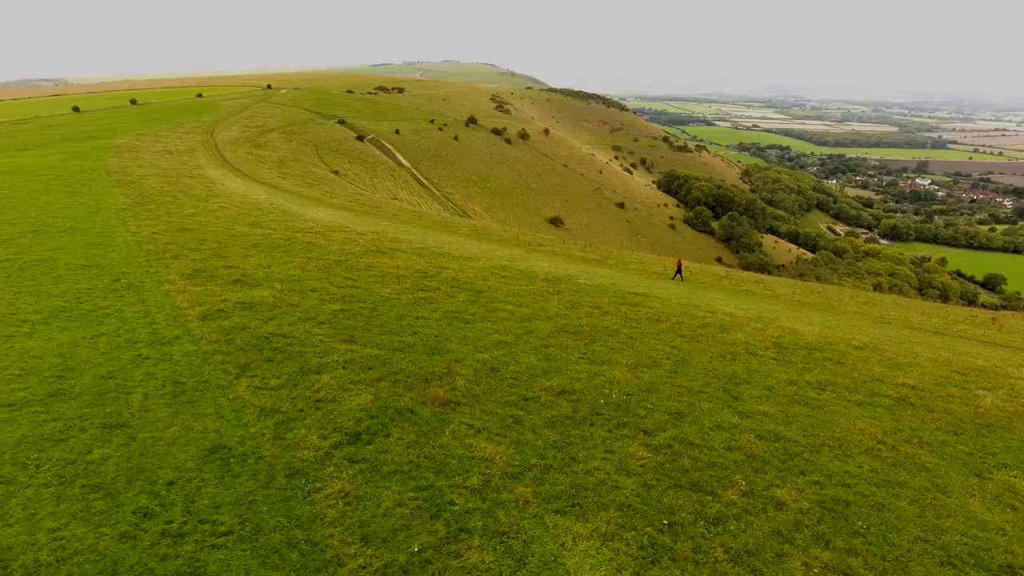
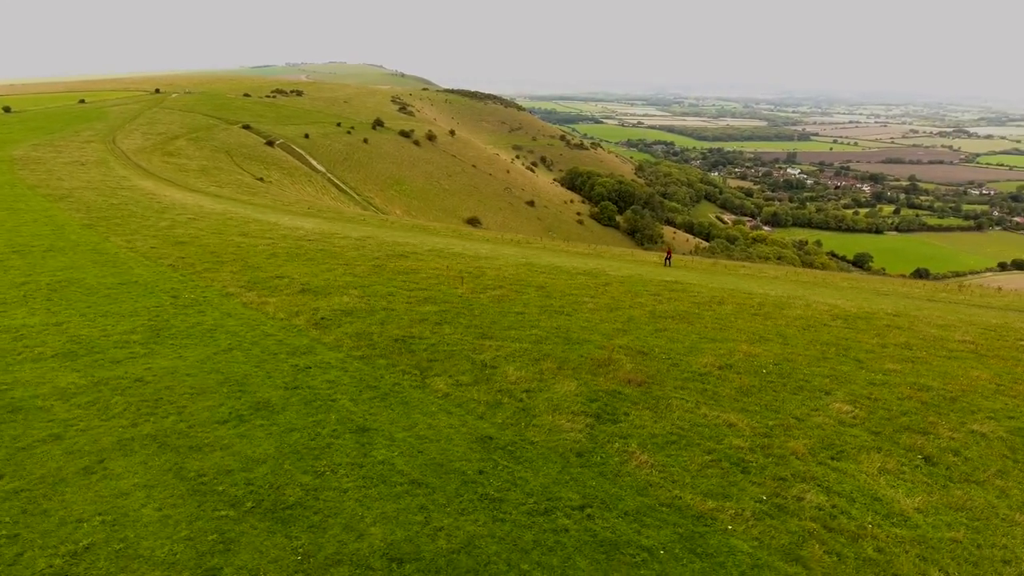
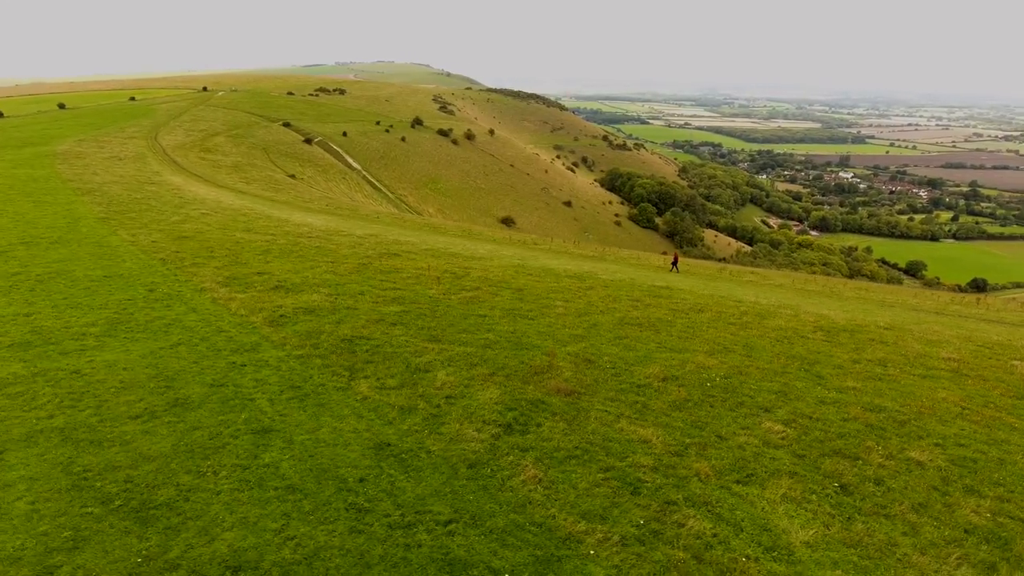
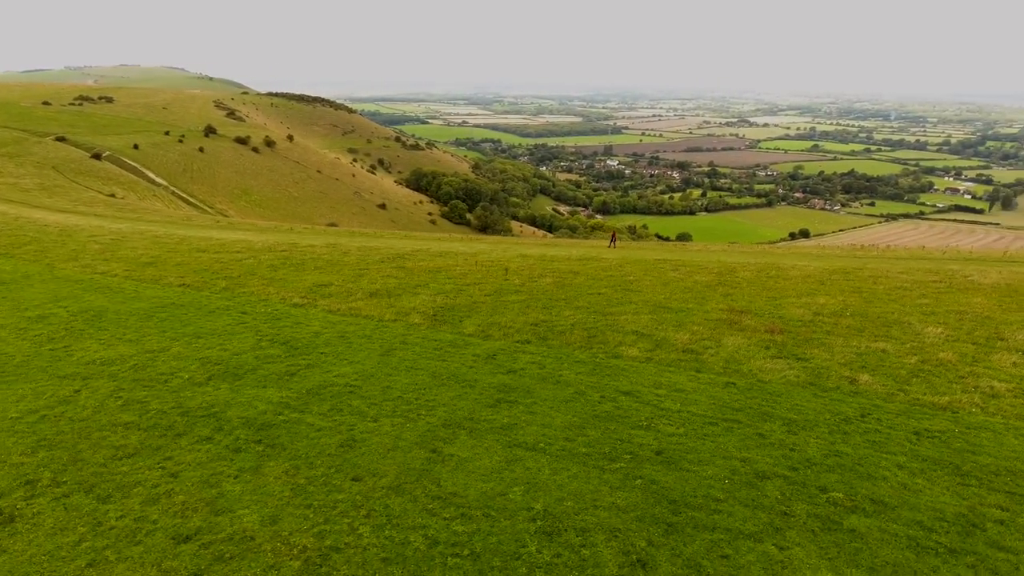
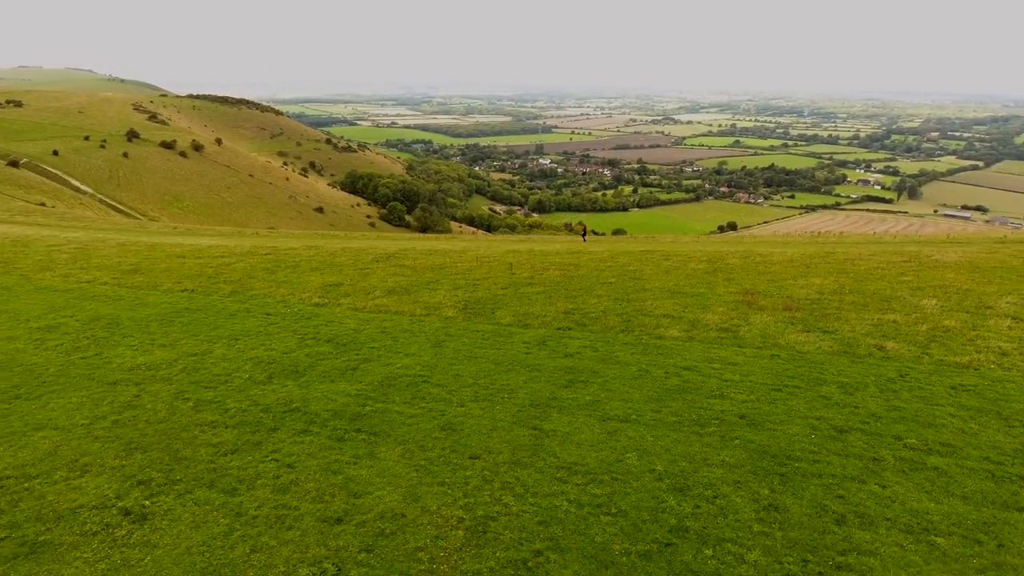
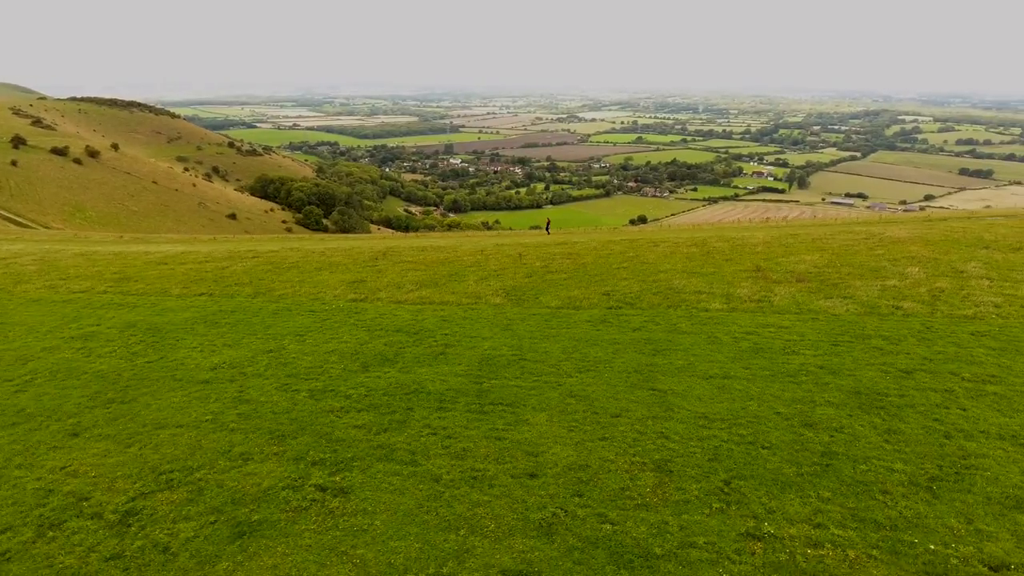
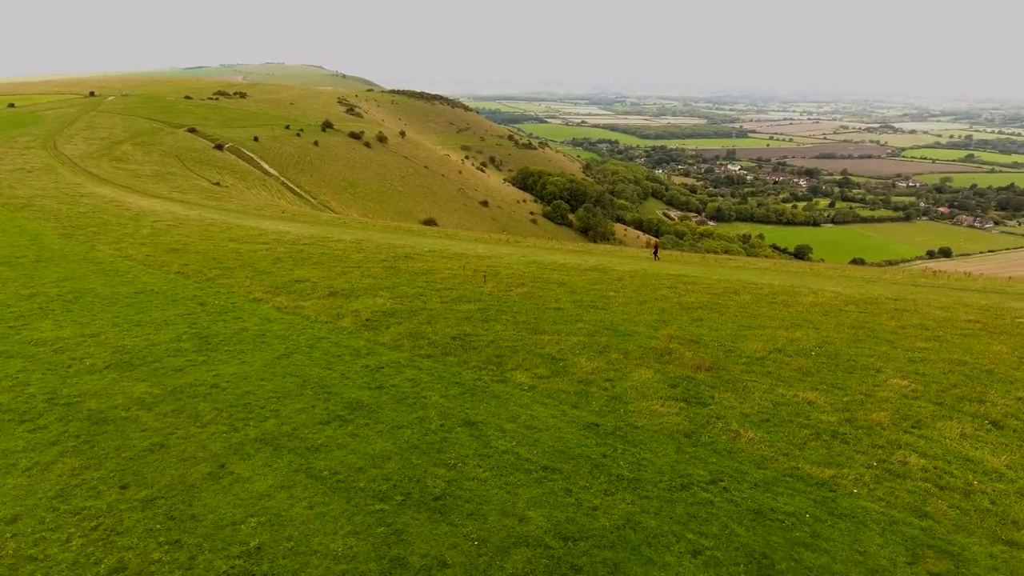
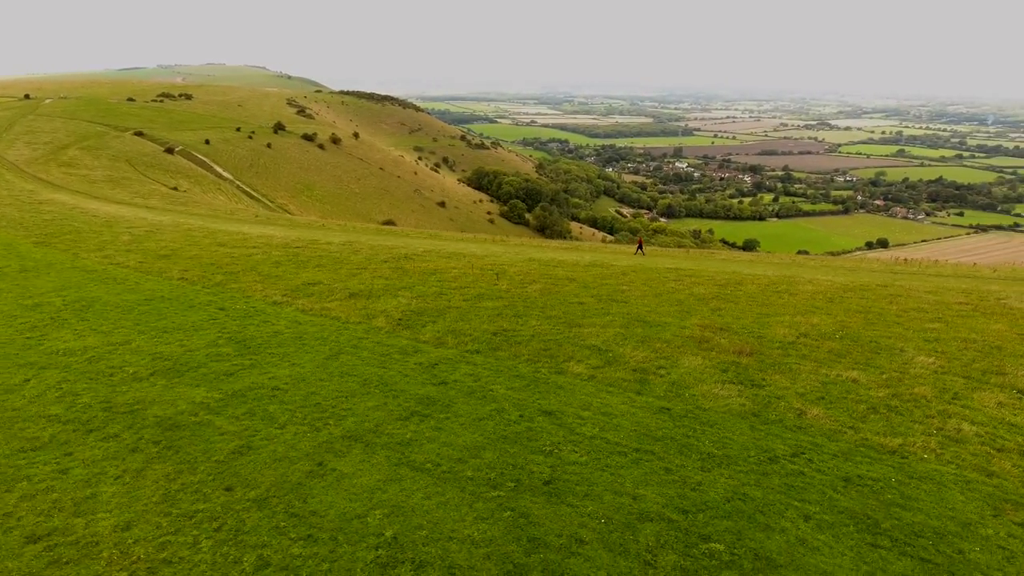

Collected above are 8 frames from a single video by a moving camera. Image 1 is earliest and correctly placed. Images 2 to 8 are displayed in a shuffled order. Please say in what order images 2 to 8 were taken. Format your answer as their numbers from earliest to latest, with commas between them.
3, 2, 7, 8, 4, 5, 6
